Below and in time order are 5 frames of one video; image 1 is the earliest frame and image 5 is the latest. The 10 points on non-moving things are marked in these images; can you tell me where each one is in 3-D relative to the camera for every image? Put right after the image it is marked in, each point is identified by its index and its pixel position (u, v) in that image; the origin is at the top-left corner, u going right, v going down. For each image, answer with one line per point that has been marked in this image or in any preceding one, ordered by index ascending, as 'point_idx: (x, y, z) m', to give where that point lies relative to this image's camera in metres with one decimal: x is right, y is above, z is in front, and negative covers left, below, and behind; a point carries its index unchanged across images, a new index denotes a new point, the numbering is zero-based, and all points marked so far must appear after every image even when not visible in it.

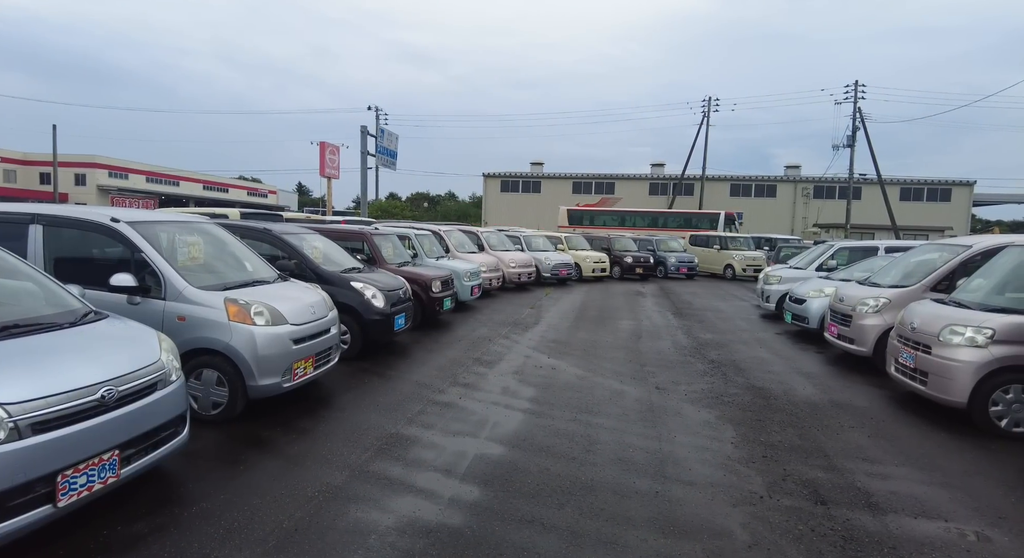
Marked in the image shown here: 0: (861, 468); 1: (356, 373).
0: (+2.5, -1.3, +3.5) m
1: (-1.8, -1.1, +5.8) m
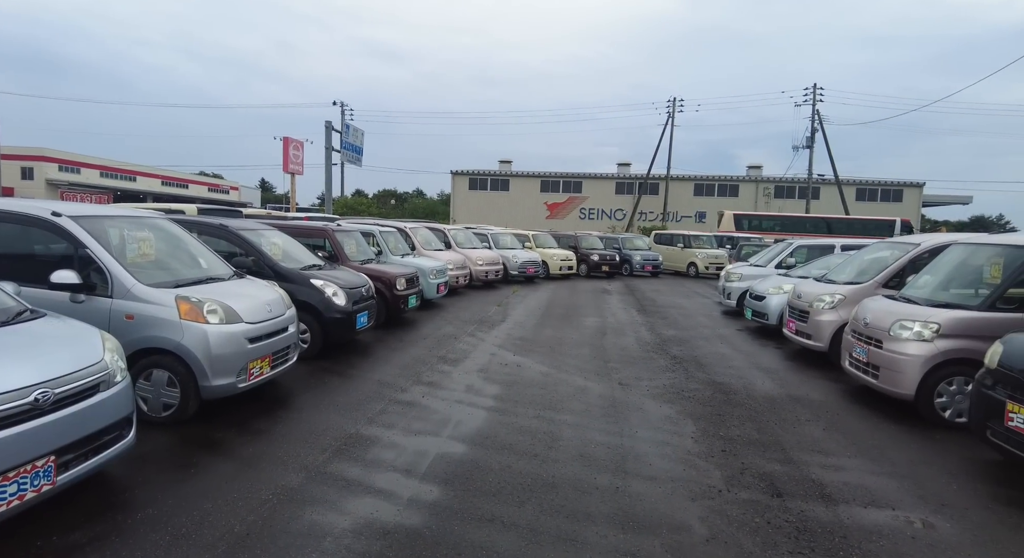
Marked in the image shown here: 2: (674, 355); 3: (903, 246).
0: (+2.2, -1.3, +3.6) m
1: (-2.2, -1.1, +5.7) m
2: (+2.2, -1.0, +6.9) m
3: (+5.4, +0.4, +6.8) m
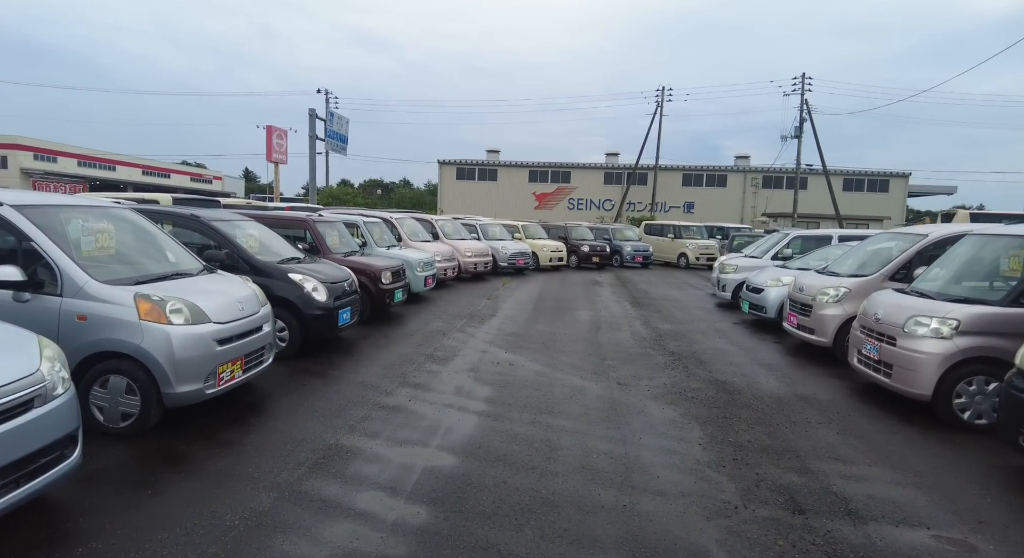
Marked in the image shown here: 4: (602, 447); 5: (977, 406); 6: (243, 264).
0: (+2.2, -1.3, +3.3) m
1: (-2.3, -1.0, +5.3) m
2: (+2.1, -0.9, +6.6) m
3: (+5.3, +0.6, +6.6) m
4: (+0.7, -1.2, +3.7) m
5: (+3.7, -1.0, +4.0) m
6: (-3.2, +0.2, +5.9) m
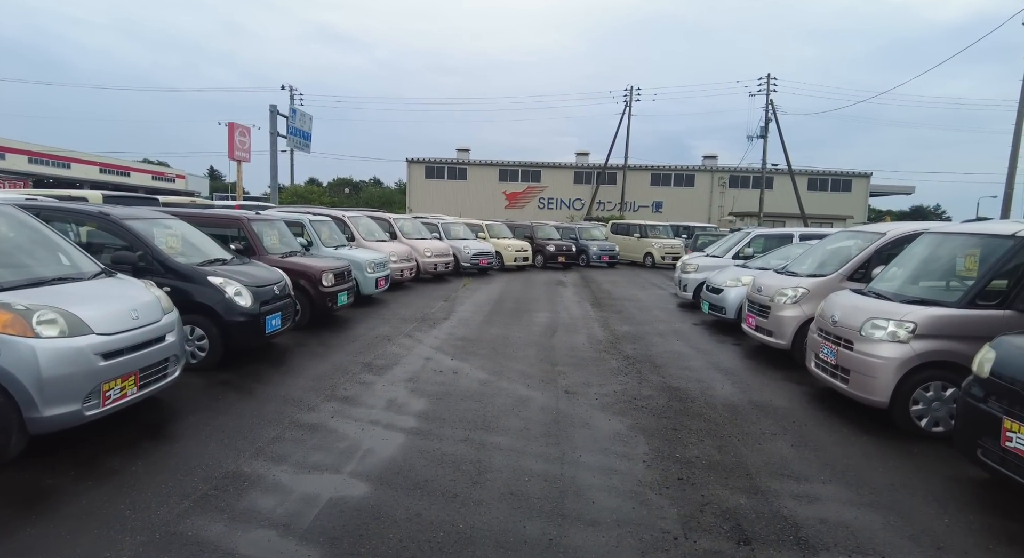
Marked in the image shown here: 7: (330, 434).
0: (+1.7, -1.3, +3.0) m
1: (-2.9, -1.0, +4.8) m
2: (+1.5, -1.0, +6.3) m
3: (+4.6, +0.6, +6.5) m
4: (+0.2, -1.3, +3.3) m
5: (+3.2, -1.0, +3.8) m
6: (-3.8, +0.1, +5.4) m
7: (-1.4, -1.2, +3.7) m
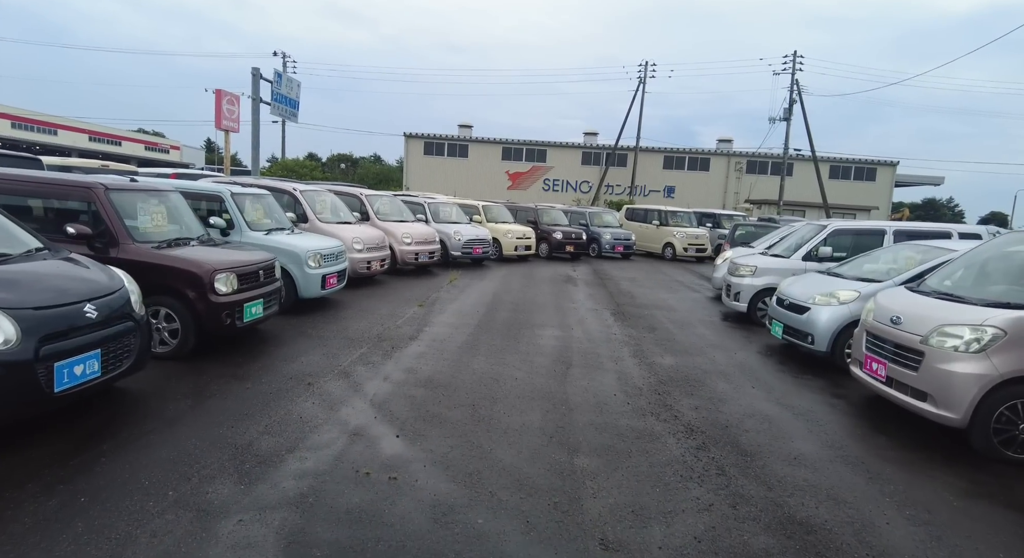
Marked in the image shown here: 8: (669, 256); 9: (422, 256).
0: (+1.6, -1.6, +0.6) m
1: (-3.0, -1.1, +2.4) m
2: (+1.4, -1.1, +3.9) m
3: (+4.6, +0.3, +4.0) m
4: (+0.1, -1.5, +0.9) m
5: (+3.1, -1.3, +1.4) m
6: (-3.8, +0.1, +2.9) m
7: (-1.5, -1.4, +1.3) m
8: (+5.5, +0.8, +17.6) m
9: (-1.9, +0.5, +10.6) m
